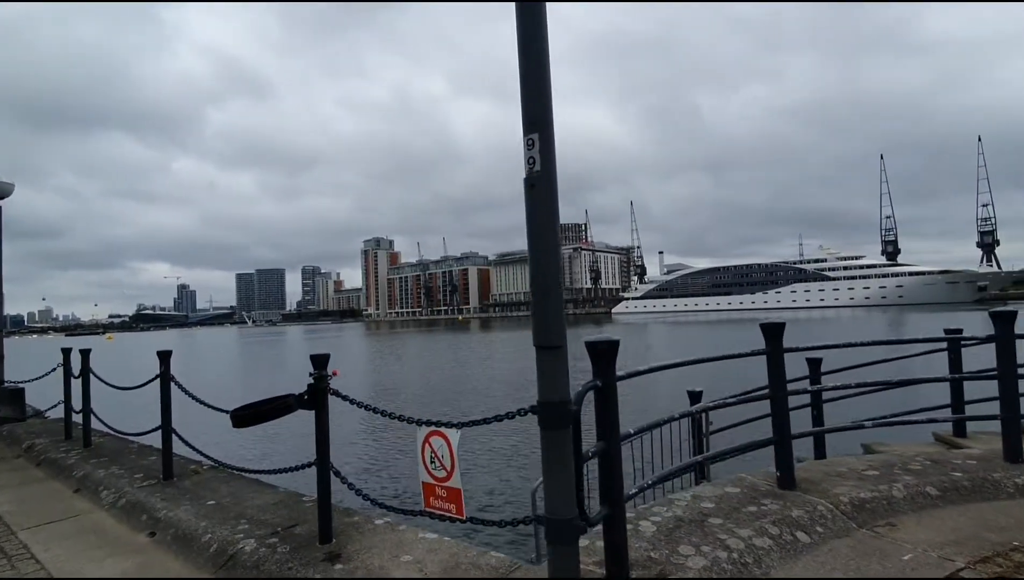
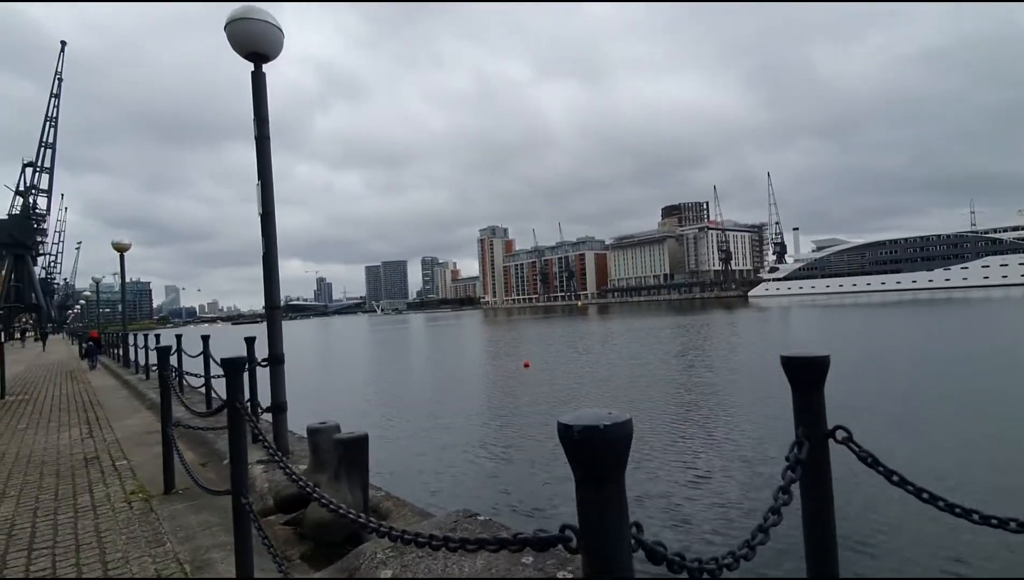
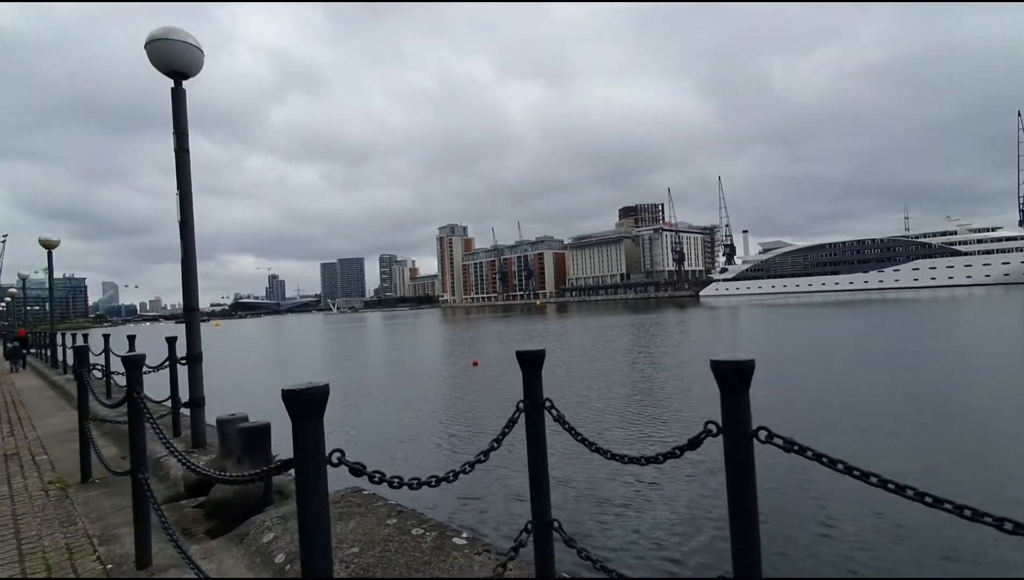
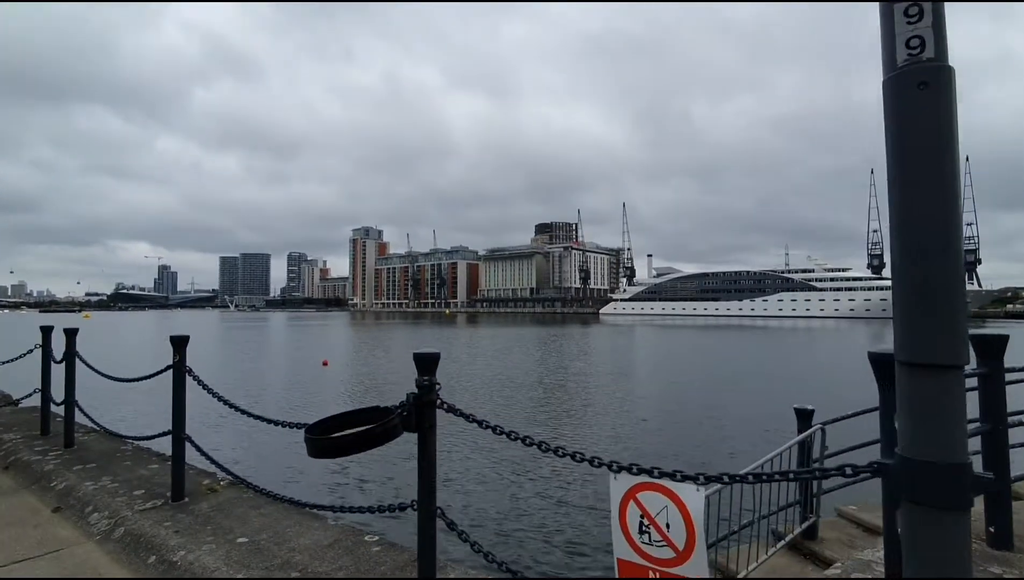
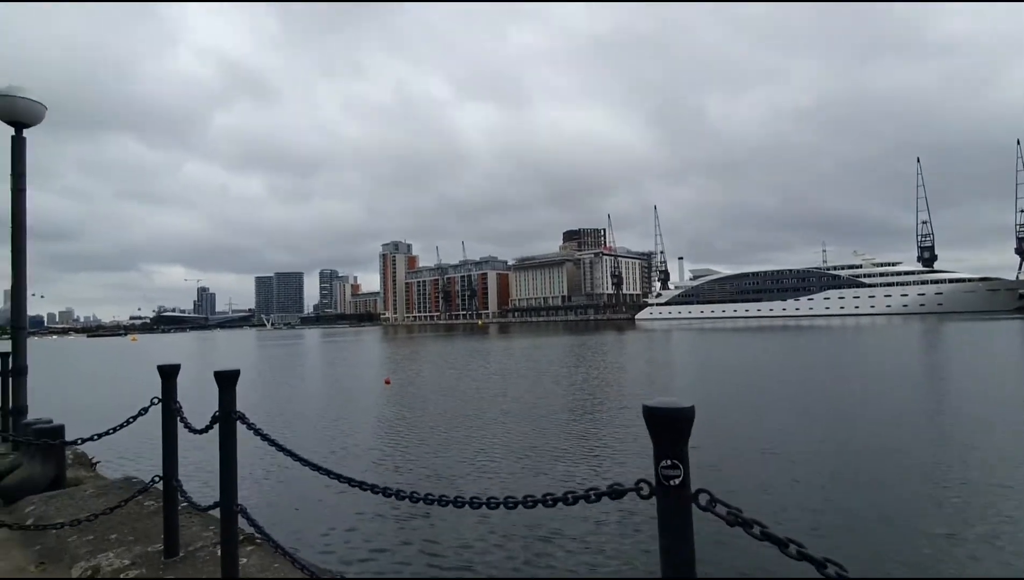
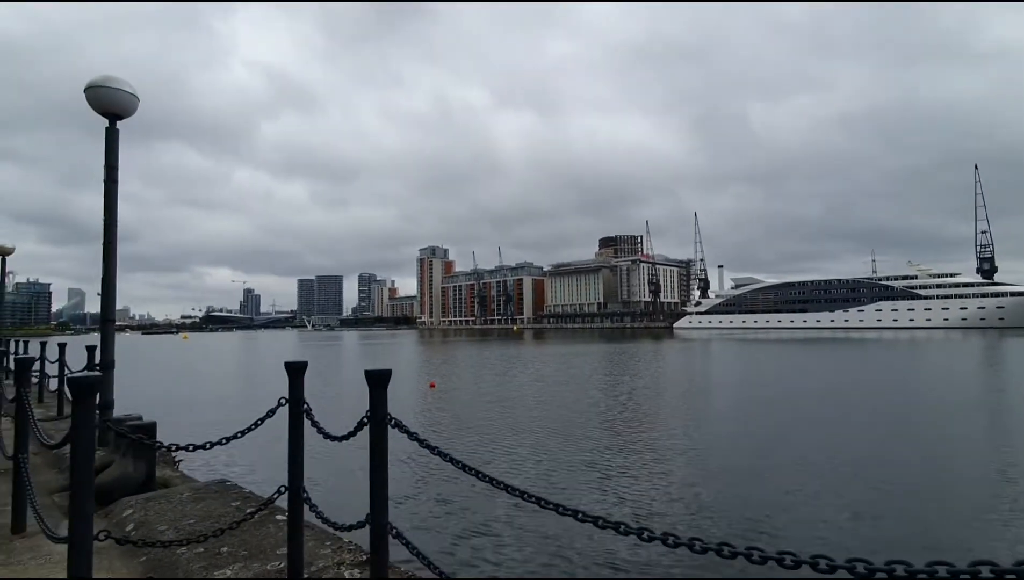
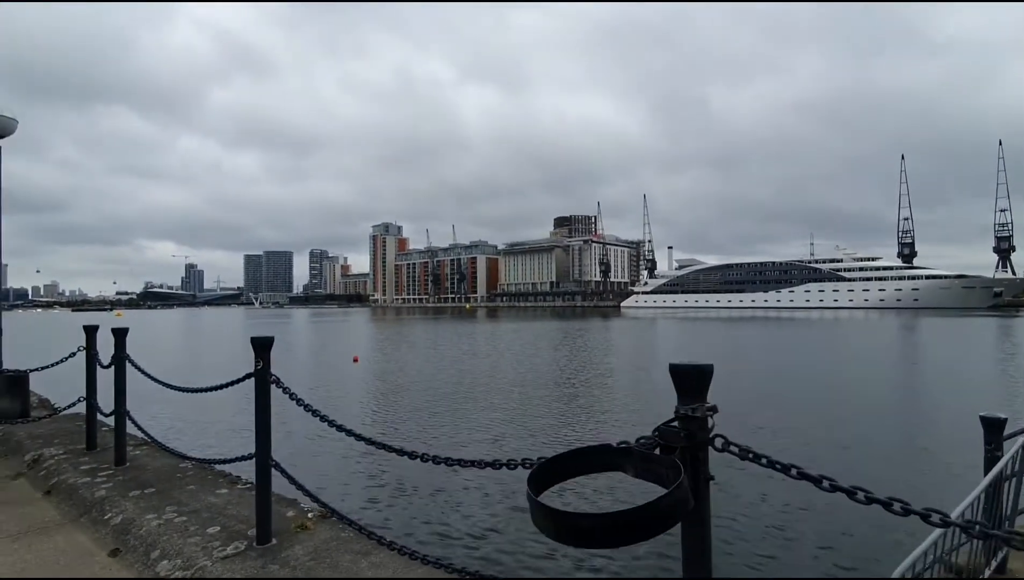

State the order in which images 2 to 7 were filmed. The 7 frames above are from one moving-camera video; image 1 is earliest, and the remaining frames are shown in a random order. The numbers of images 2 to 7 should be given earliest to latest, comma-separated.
4, 7, 5, 6, 3, 2
